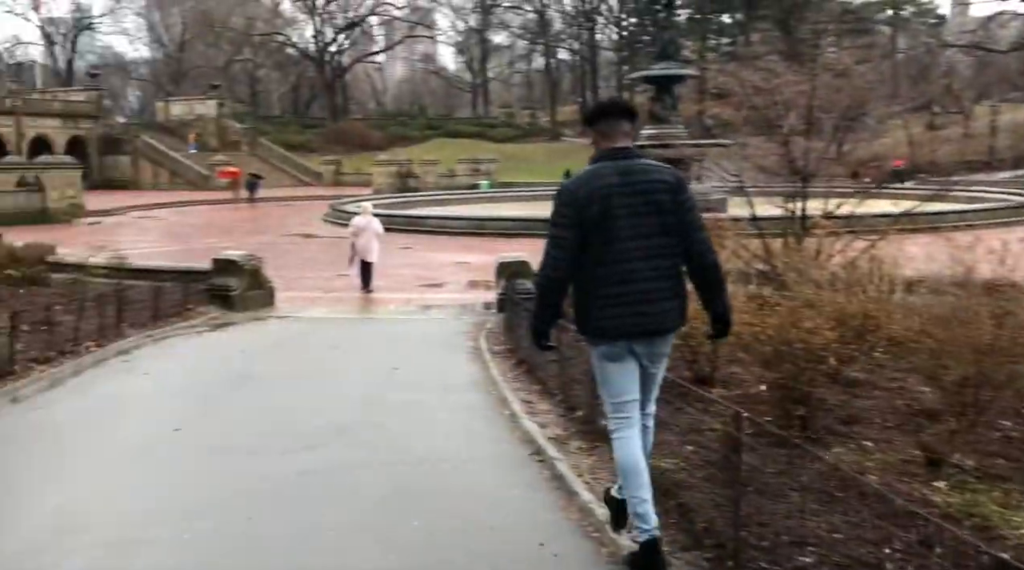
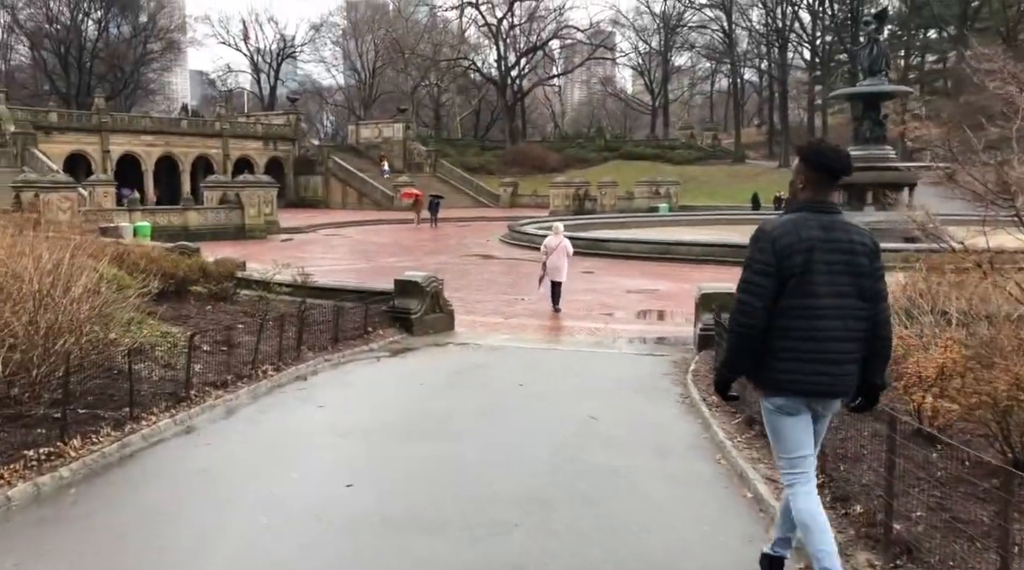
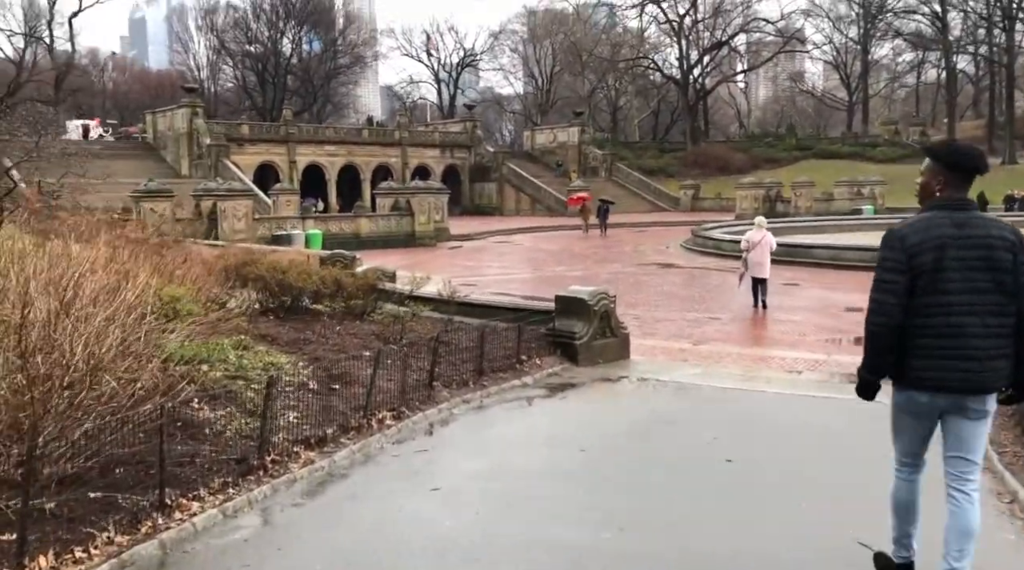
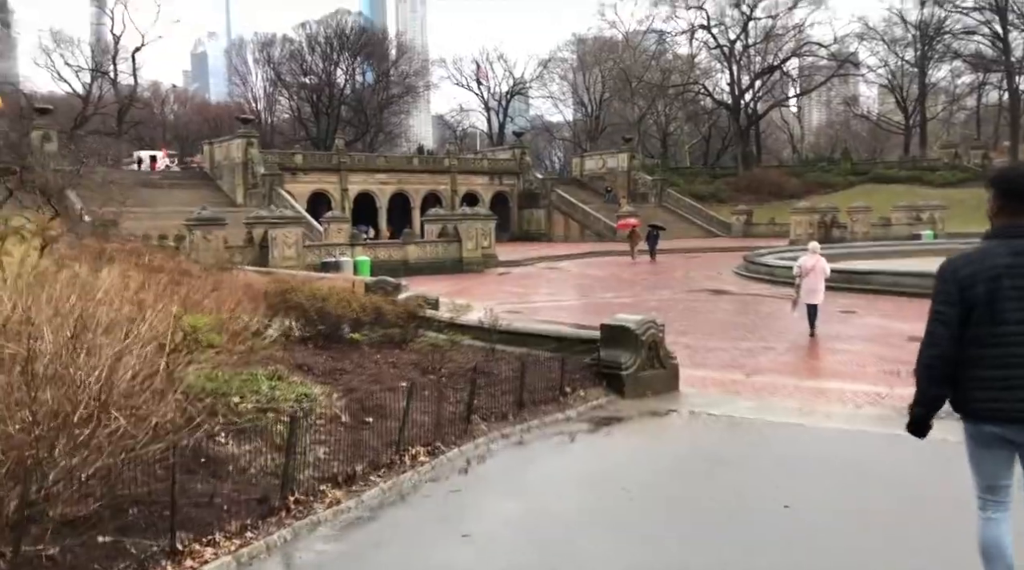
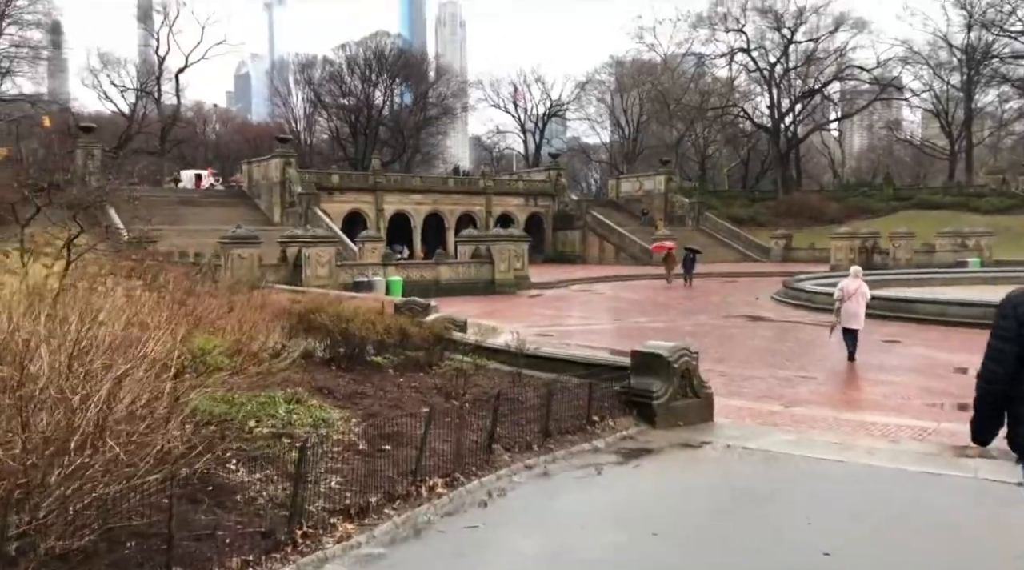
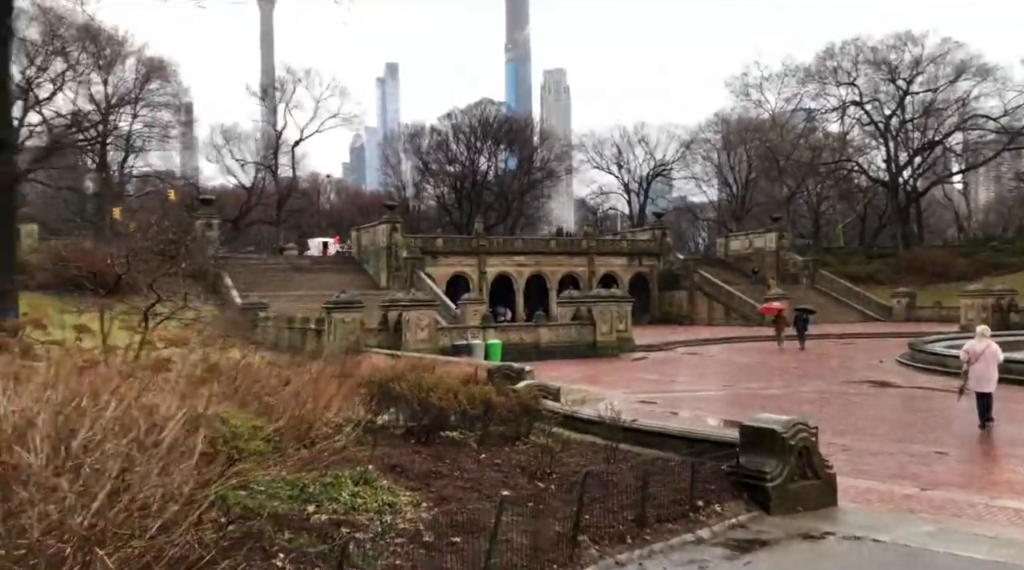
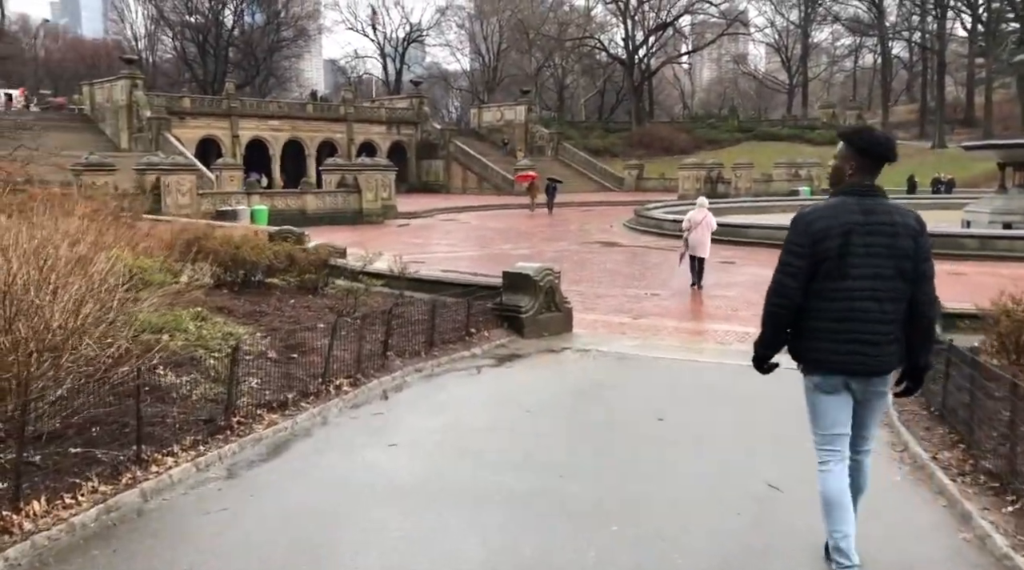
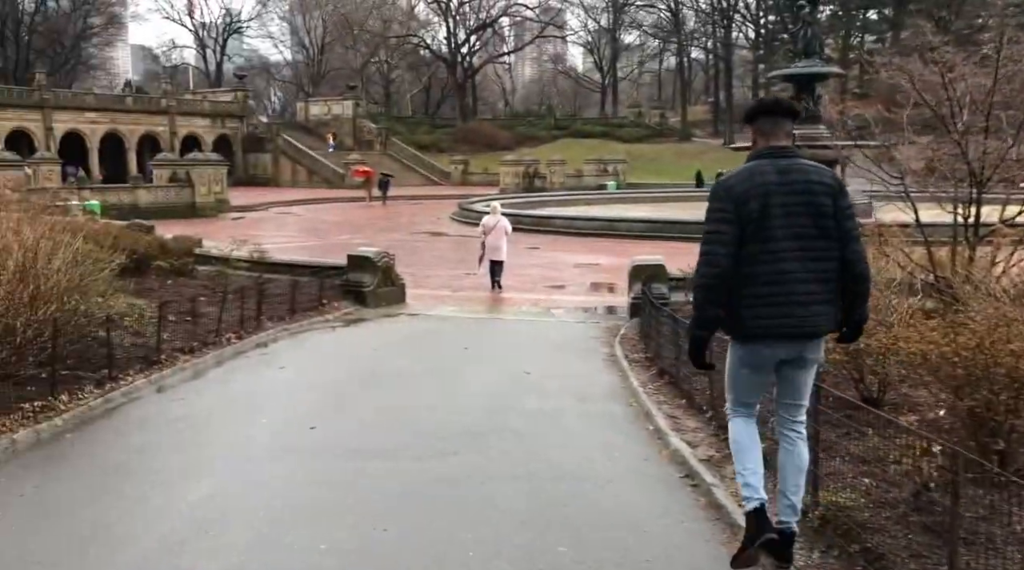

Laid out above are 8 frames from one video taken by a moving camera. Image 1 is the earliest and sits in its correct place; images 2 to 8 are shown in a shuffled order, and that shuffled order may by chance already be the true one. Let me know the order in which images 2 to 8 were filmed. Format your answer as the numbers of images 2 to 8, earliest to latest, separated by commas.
8, 2, 7, 3, 4, 5, 6
